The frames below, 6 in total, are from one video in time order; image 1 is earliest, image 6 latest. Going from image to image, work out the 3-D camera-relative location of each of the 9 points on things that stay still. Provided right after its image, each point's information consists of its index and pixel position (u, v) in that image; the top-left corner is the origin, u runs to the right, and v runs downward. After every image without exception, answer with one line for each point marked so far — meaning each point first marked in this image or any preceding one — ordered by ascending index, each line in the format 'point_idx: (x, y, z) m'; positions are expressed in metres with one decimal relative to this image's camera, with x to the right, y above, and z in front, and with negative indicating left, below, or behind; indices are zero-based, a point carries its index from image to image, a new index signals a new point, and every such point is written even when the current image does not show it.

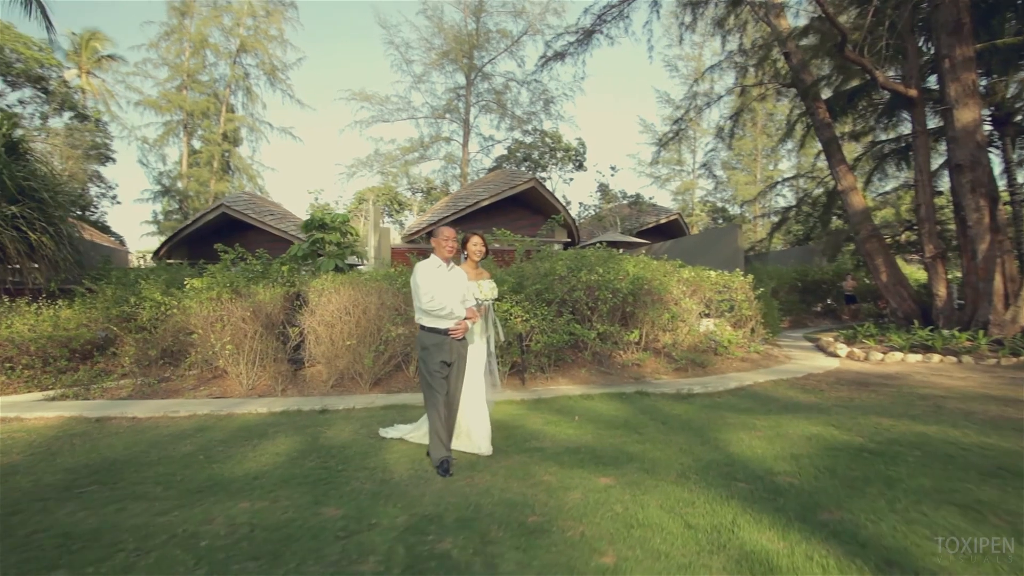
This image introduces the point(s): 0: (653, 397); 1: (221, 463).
0: (+2.0, -1.6, +7.7) m
1: (-2.7, -1.6, +5.0) m
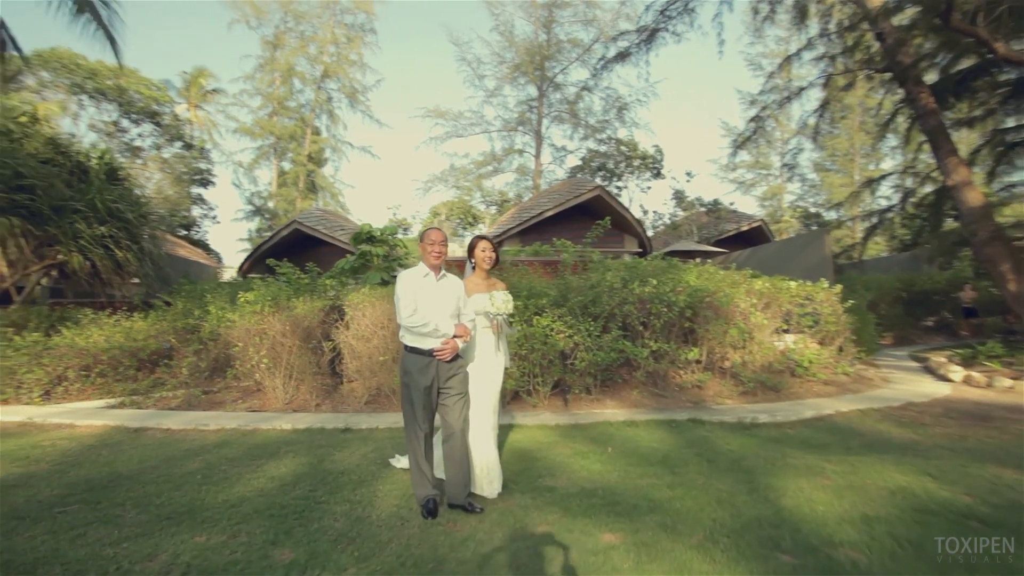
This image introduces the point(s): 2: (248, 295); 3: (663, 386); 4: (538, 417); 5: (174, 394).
0: (+2.5, -1.8, +6.7) m
1: (-2.7, -1.7, +4.7) m
2: (-4.6, -0.1, +9.4) m
3: (+2.5, -1.6, +8.8) m
4: (+0.3, -1.9, +7.6) m
5: (-5.9, -1.8, +9.2) m
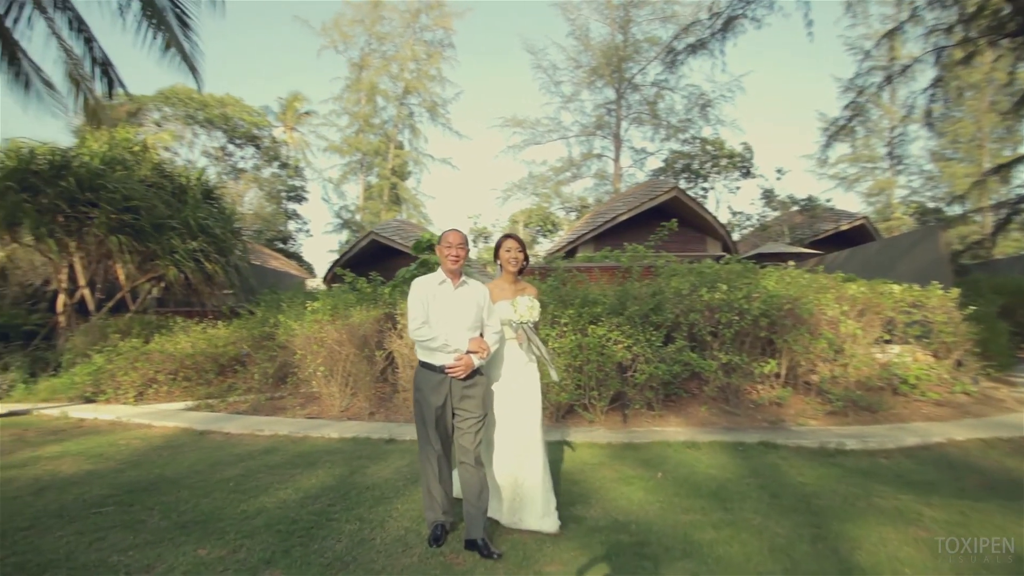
0: (+3.0, -1.8, +5.9) m
1: (-2.4, -1.8, +4.7) m
2: (-3.6, -0.3, +9.6) m
3: (+3.3, -1.7, +7.9) m
4: (+1.0, -1.9, +7.1) m
5: (-4.8, -2.0, +9.6) m
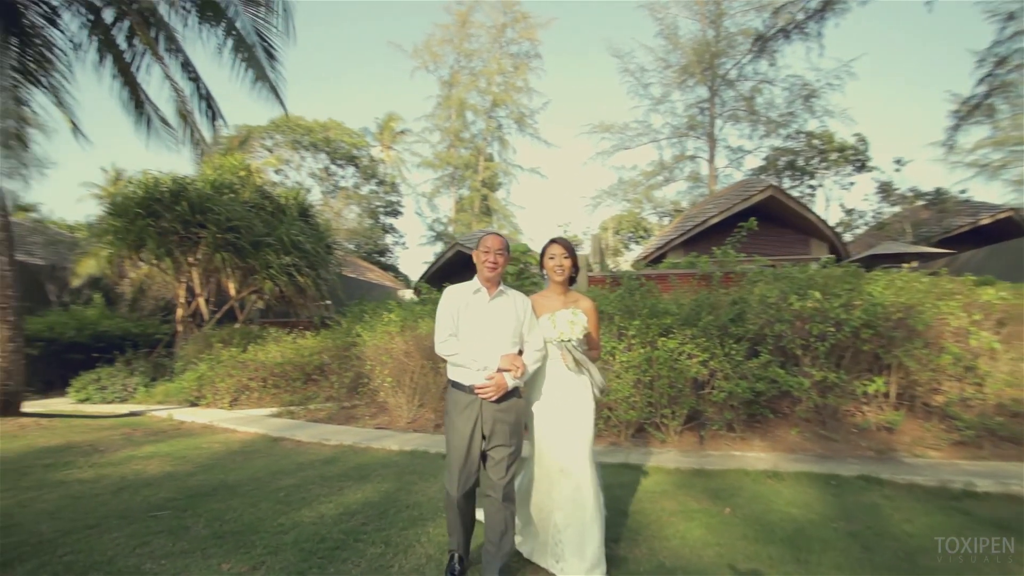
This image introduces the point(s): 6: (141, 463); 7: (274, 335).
0: (+3.5, -1.9, +4.9) m
1: (-2.0, -1.9, +4.7) m
2: (-2.3, -0.5, +9.8) m
3: (+4.2, -1.8, +6.9) m
4: (+1.8, -2.1, +6.5) m
5: (-3.5, -2.2, +10.0) m
6: (-4.5, -2.1, +6.4) m
7: (-5.6, -1.1, +12.5) m
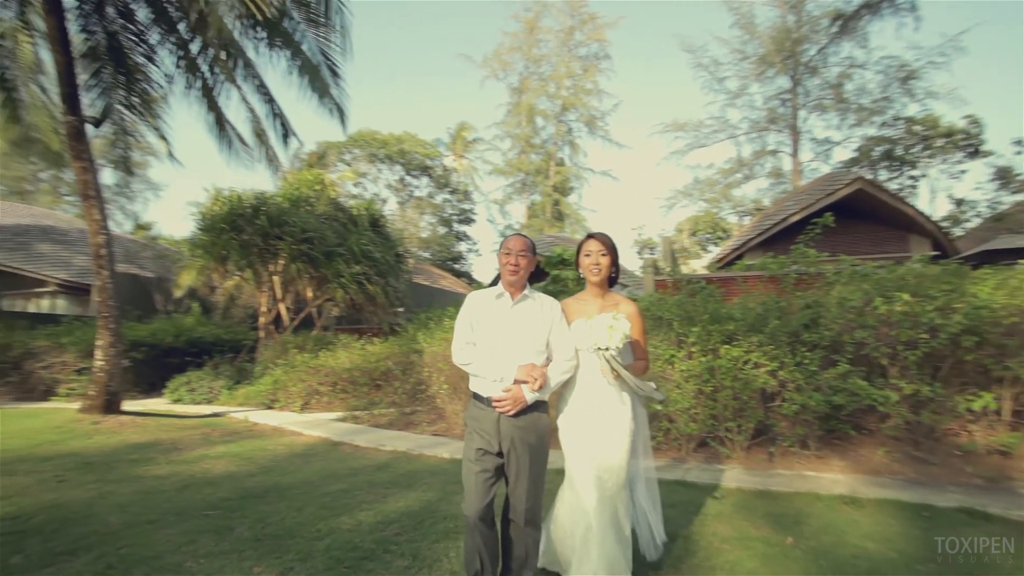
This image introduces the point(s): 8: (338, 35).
0: (+3.8, -1.9, +4.2) m
1: (-1.7, -2.0, +4.8) m
2: (-1.3, -0.6, +9.9) m
3: (+4.8, -1.8, +6.1) m
4: (+2.3, -2.1, +6.0) m
5: (-2.4, -2.4, +10.3) m
6: (-3.9, -2.2, +6.8) m
7: (-4.1, -1.3, +13.0) m
8: (-3.3, +4.8, +10.1) m
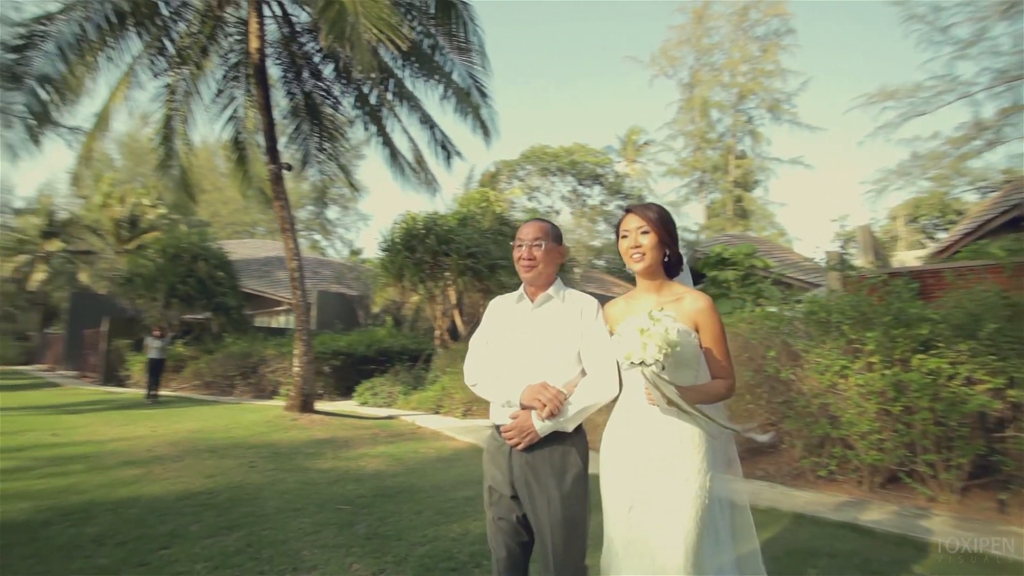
0: (+4.3, -1.8, +2.5) m
1: (-0.6, -2.1, +4.9) m
2: (+1.4, -0.7, +9.6) m
3: (+5.9, -1.7, +3.9) m
4: (+3.6, -2.0, +4.7) m
5: (+0.5, -2.5, +10.3) m
6: (-2.0, -2.4, +7.5) m
7: (-0.2, -1.6, +13.4) m
8: (-0.7, +4.6, +10.6) m
